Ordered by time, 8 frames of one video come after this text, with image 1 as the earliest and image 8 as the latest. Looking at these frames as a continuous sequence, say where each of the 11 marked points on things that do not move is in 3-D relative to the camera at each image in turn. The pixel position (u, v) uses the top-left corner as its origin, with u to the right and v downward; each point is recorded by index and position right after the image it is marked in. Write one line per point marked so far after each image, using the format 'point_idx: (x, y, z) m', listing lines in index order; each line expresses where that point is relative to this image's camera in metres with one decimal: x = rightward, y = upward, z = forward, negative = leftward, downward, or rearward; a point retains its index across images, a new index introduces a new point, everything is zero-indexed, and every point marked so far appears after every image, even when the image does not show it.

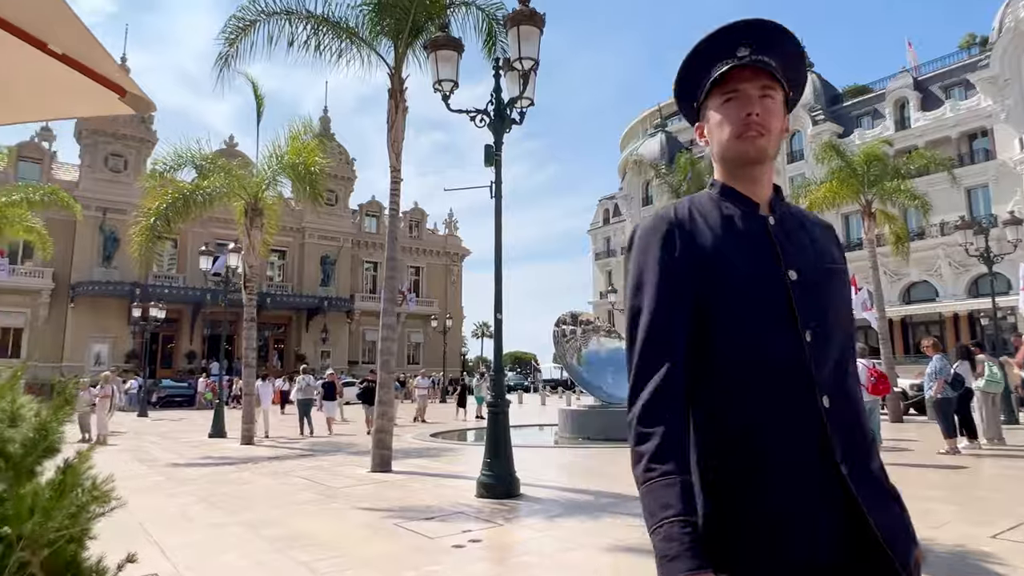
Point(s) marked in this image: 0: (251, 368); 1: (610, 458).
0: (-5.8, -1.8, +14.5) m
1: (+1.6, -2.7, +10.3) m
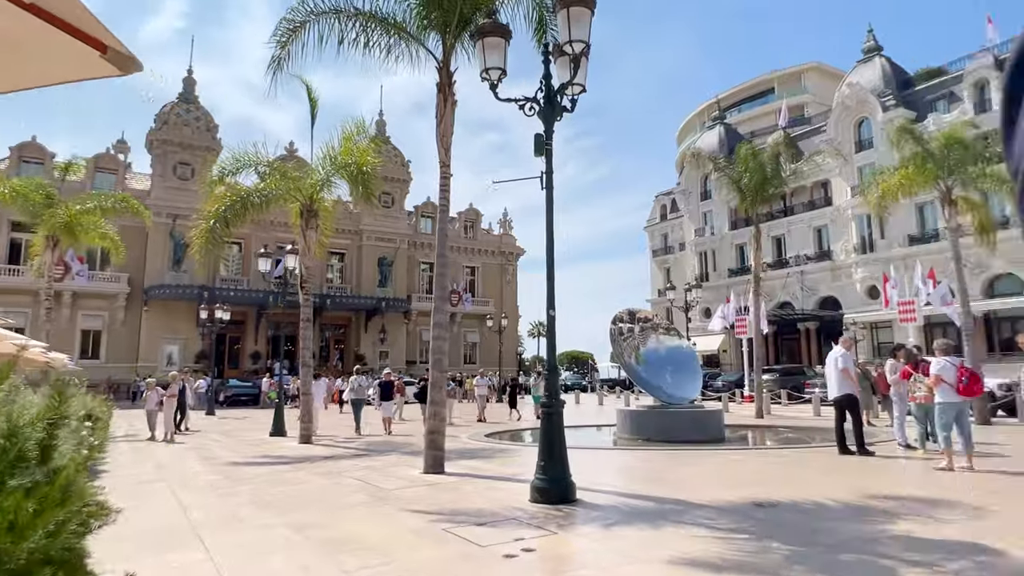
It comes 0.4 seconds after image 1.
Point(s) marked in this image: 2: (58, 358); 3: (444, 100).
0: (-4.6, -1.8, +14.6) m
1: (+2.4, -2.6, +9.9) m
2: (-12.5, -2.0, +17.8) m
3: (-1.0, +2.8, +9.6) m
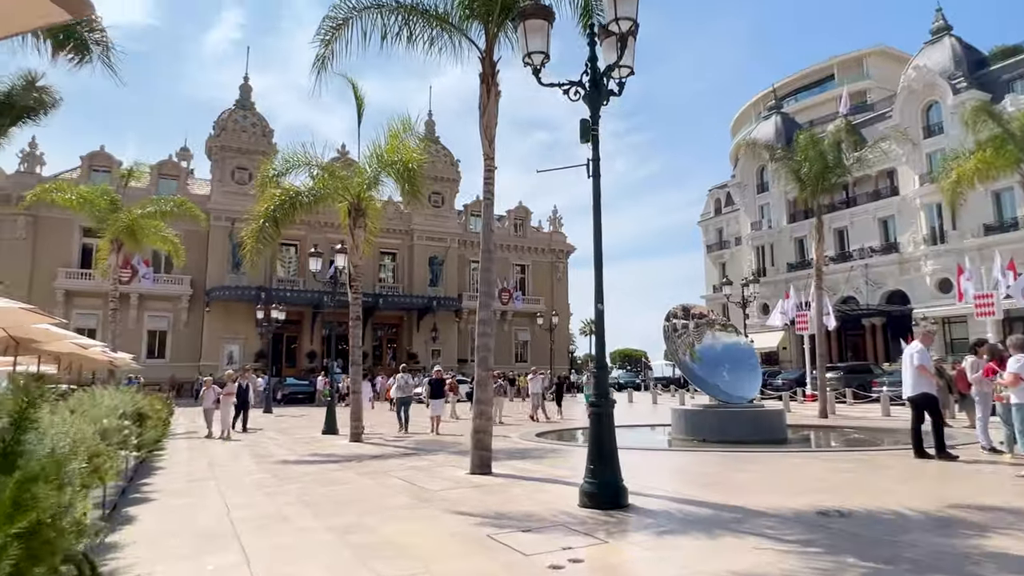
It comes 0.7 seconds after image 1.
0: (-3.5, -1.7, +14.6) m
1: (+3.1, -2.5, +9.3) m
2: (-11.1, -2.0, +18.5) m
3: (-0.3, +2.8, +9.3) m
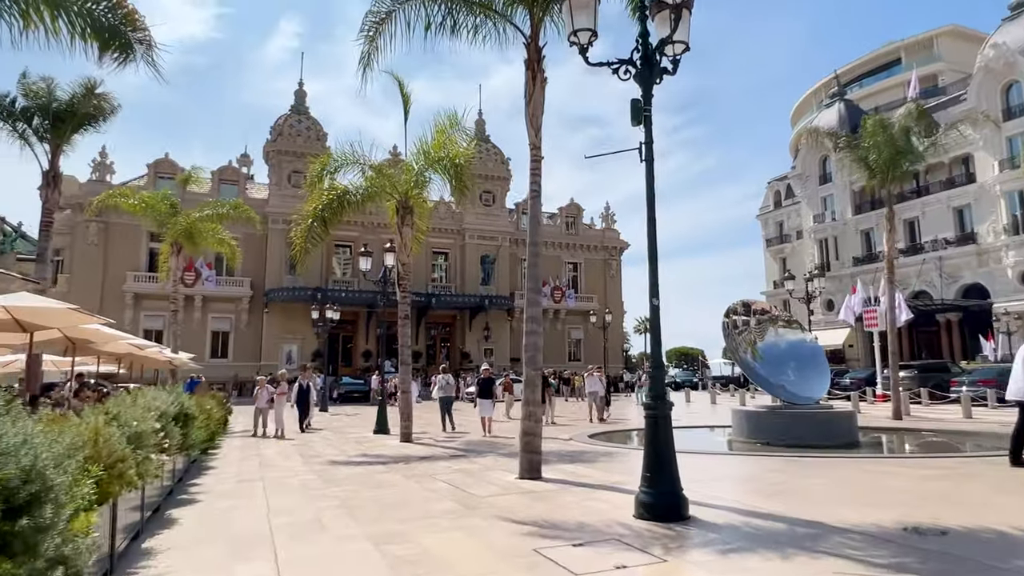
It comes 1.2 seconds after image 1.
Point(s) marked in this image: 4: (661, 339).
0: (-2.3, -1.7, +14.4) m
1: (+3.8, -2.4, +8.7) m
2: (-9.6, -2.1, +18.9) m
3: (+0.3, +2.9, +8.9) m
4: (+1.3, -0.5, +5.8) m
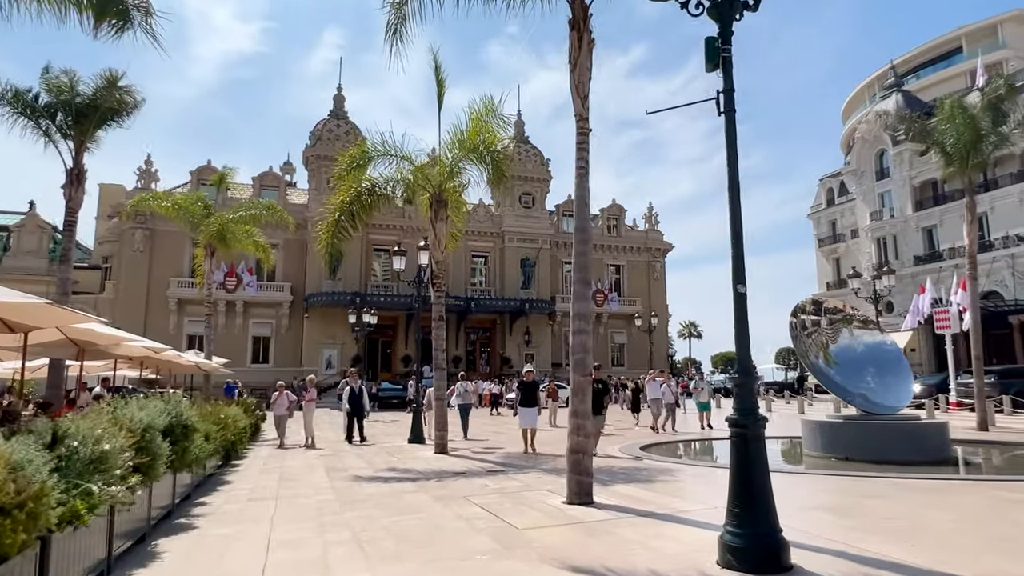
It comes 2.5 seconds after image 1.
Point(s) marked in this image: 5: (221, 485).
0: (-1.5, -1.7, +13.4) m
1: (+4.3, -2.3, +7.2) m
2: (-8.4, -2.1, +18.3) m
3: (+0.8, +3.0, +7.8) m
4: (+1.7, -0.3, +4.6) m
5: (-4.0, -2.7, +9.1) m
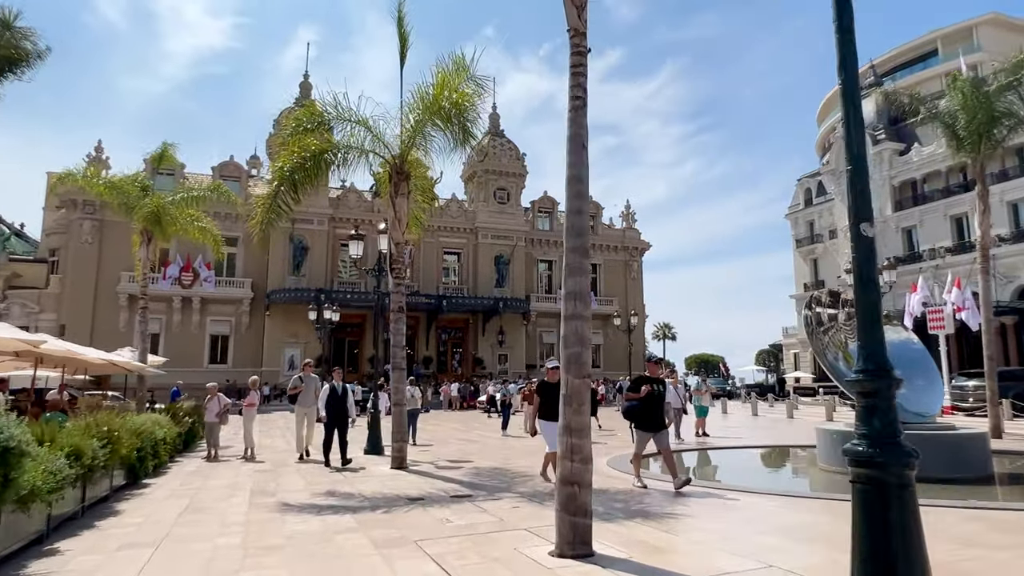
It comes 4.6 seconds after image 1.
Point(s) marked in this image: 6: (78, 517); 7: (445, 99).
0: (-2.0, -1.4, +11.4) m
1: (+4.1, -2.1, +5.5) m
2: (-9.1, -1.8, +16.0) m
3: (+0.6, +3.2, +5.9) m
4: (+1.5, -0.1, +2.7) m
5: (-4.4, -2.5, +7.0) m
6: (-4.5, -2.4, +6.9) m
7: (-1.2, +3.3, +11.5) m
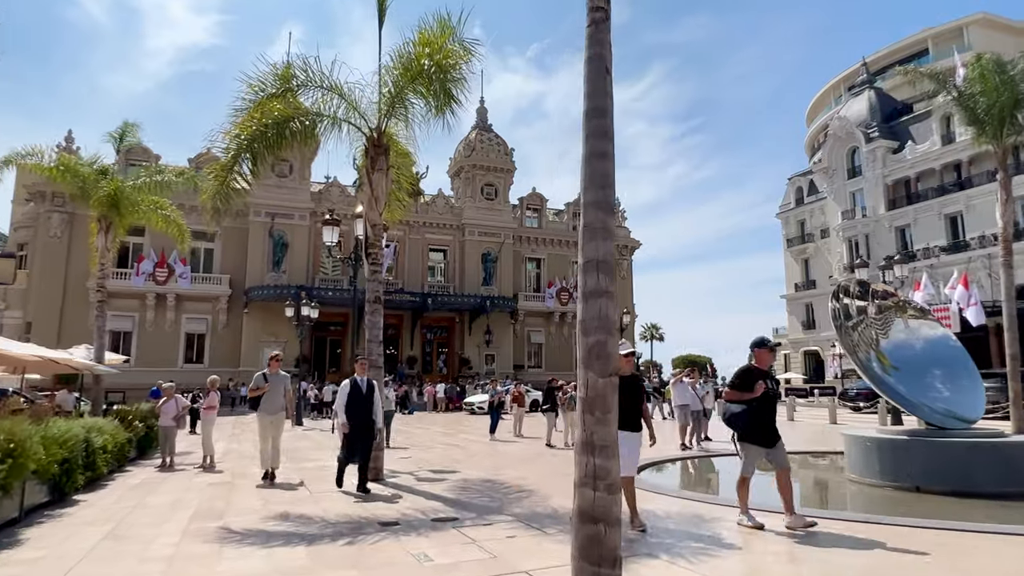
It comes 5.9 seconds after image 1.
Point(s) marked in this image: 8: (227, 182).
0: (-2.1, -1.2, +10.1) m
1: (+4.1, -1.9, +4.3) m
2: (-9.4, -1.6, +14.5) m
3: (+0.6, +3.4, +4.6) m
4: (+1.6, +0.1, +1.5) m
5: (-4.4, -2.2, +5.6) m
6: (-4.6, -2.2, +5.5) m
7: (-1.3, +3.5, +10.1) m
8: (-4.4, +1.6, +10.5) m
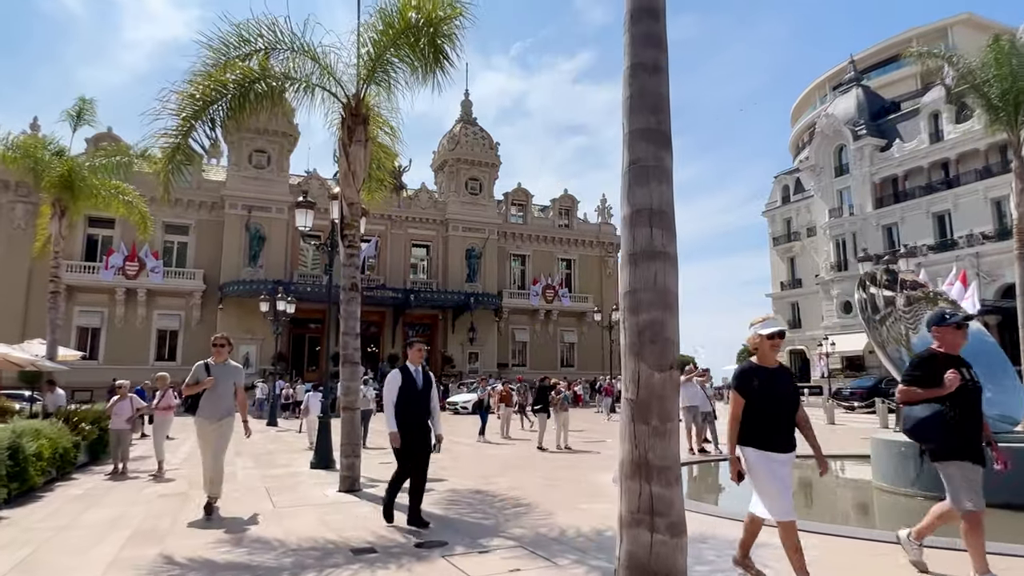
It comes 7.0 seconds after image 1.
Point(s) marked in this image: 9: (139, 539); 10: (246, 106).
0: (-2.2, -1.0, +8.9) m
1: (+4.1, -1.7, +3.3) m
2: (-9.6, -1.4, +13.2) m
3: (+0.6, +3.6, +3.5) m
4: (+1.7, +0.3, +0.4) m
5: (-4.4, -2.1, +4.4) m
6: (-4.6, -2.0, +4.3) m
7: (-1.3, +3.7, +9.0) m
8: (-4.5, +1.8, +9.3) m
9: (-3.4, -2.3, +5.9) m
10: (-3.7, +2.4, +9.3) m
